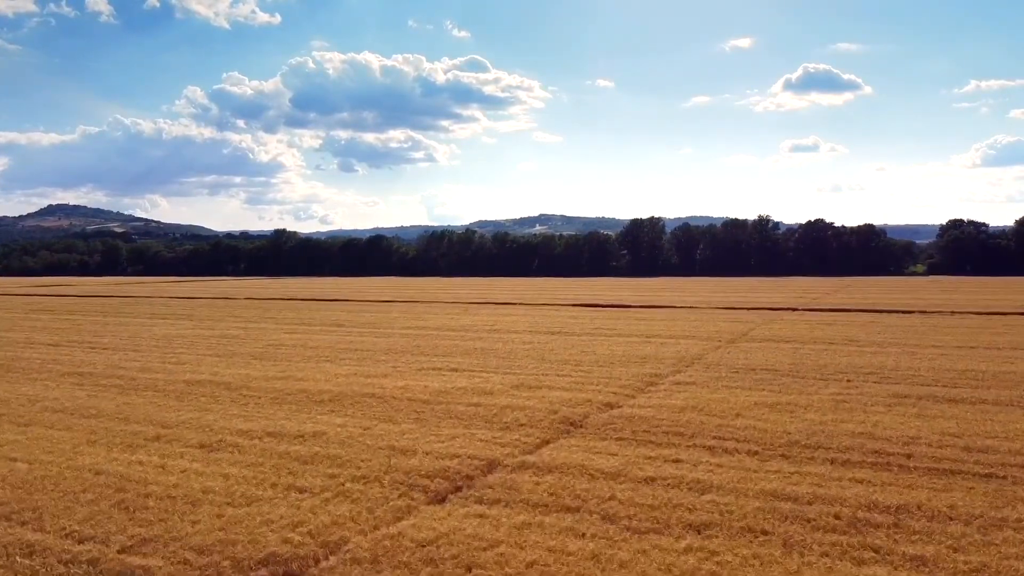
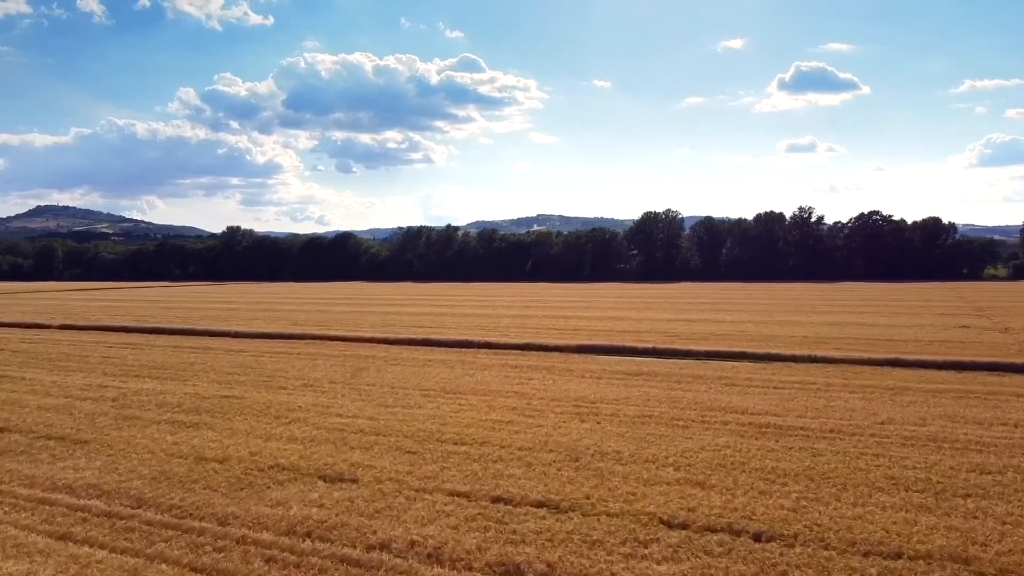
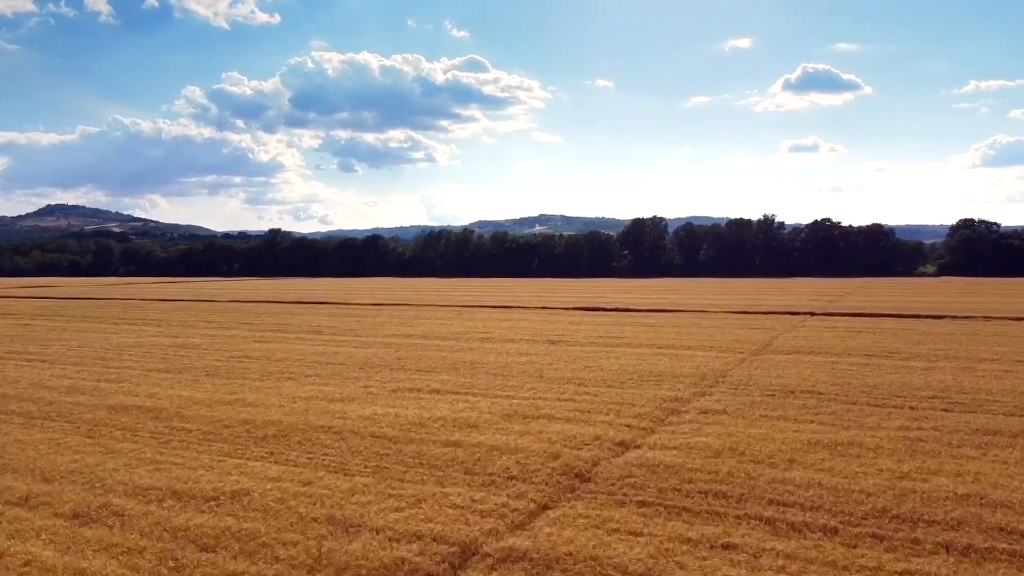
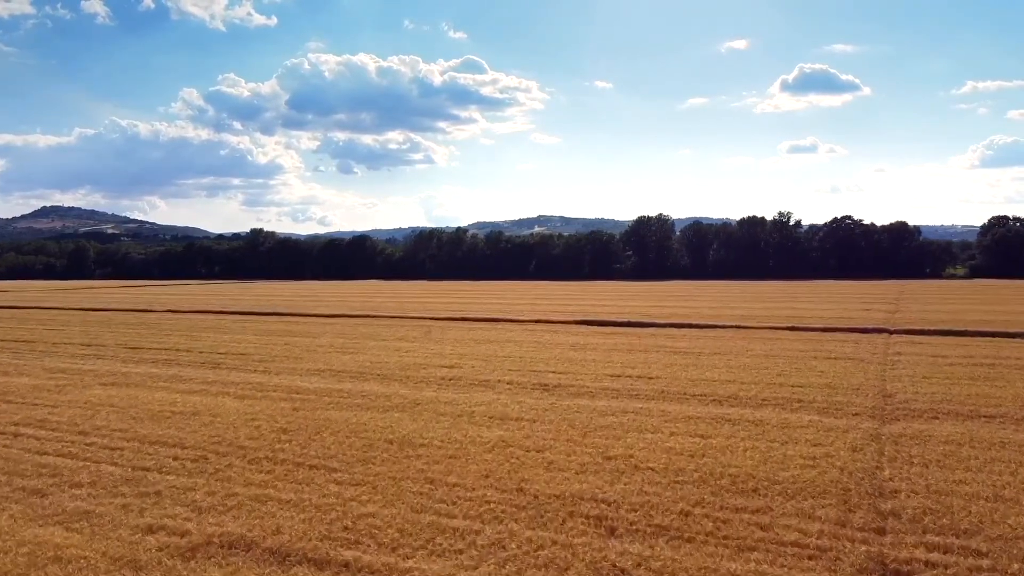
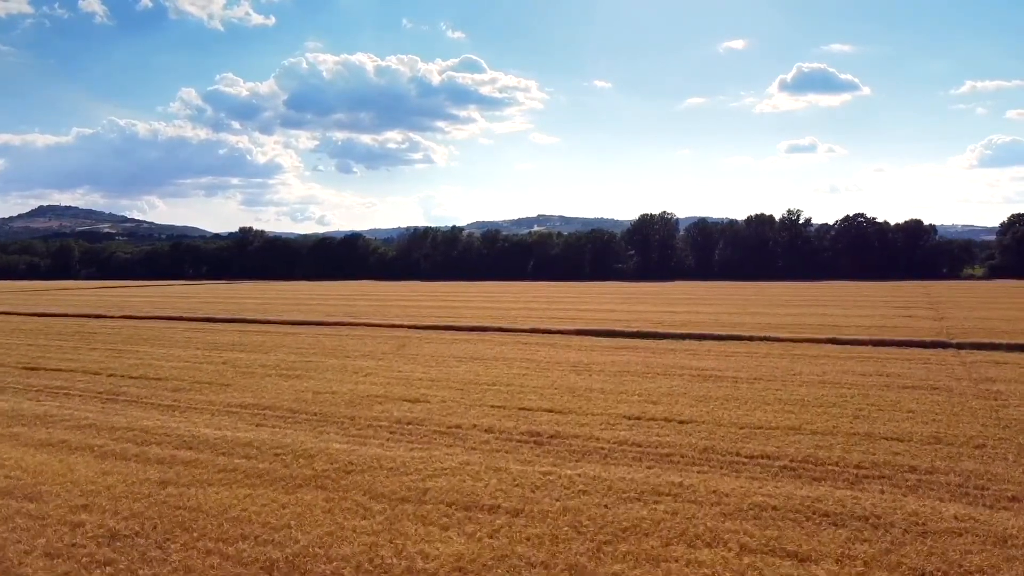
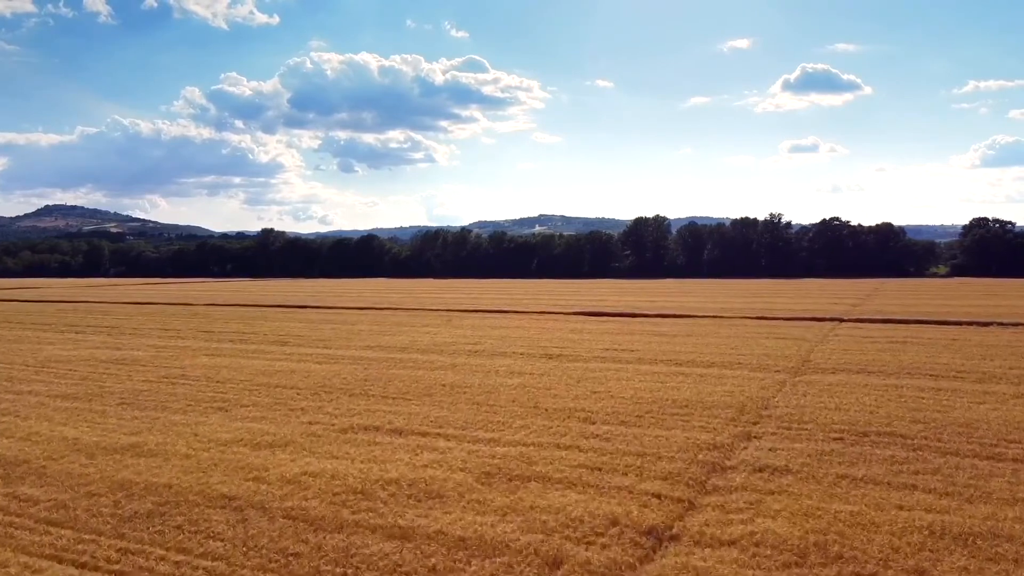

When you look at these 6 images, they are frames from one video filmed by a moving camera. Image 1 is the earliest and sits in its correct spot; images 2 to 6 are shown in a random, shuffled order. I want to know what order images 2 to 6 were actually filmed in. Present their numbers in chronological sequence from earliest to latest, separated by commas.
3, 6, 4, 5, 2
